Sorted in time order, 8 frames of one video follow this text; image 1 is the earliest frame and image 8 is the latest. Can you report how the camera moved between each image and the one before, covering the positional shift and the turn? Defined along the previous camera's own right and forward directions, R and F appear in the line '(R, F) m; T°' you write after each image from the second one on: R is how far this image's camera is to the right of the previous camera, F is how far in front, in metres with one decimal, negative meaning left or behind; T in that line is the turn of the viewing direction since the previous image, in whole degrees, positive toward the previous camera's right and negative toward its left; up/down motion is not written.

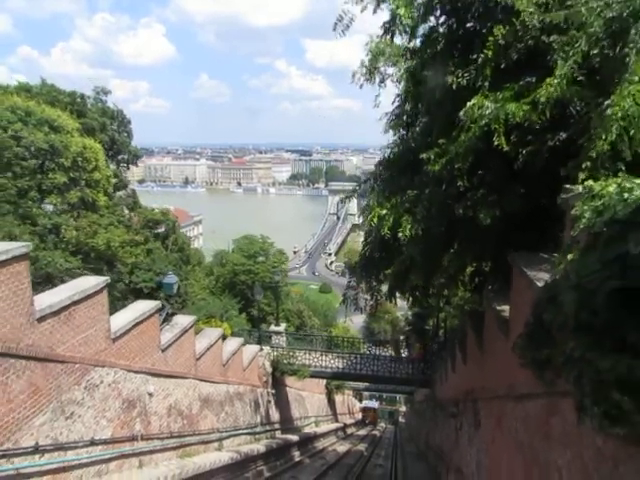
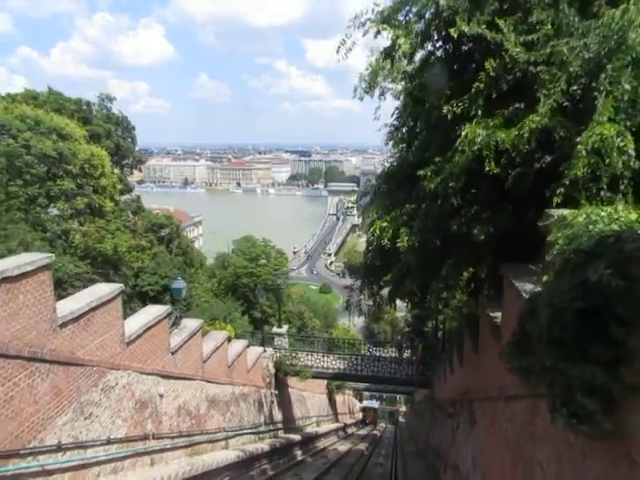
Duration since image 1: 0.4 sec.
(-0.1, -0.4) m; 0°
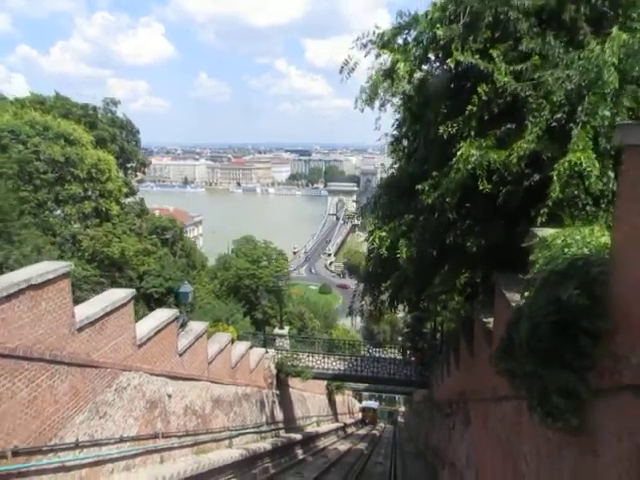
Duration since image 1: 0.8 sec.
(0.0, -0.4) m; 0°
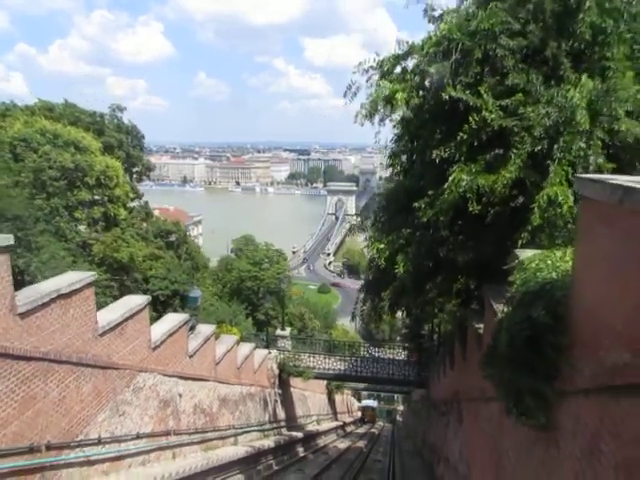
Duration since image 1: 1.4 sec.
(-0.1, -0.6) m; 0°
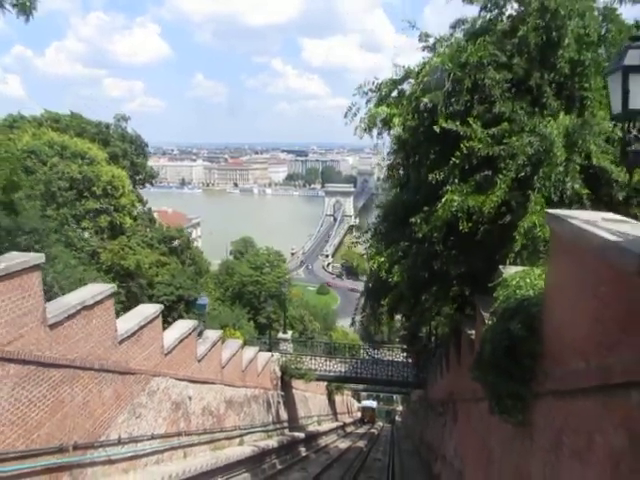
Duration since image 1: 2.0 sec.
(-0.1, -0.5) m; 0°
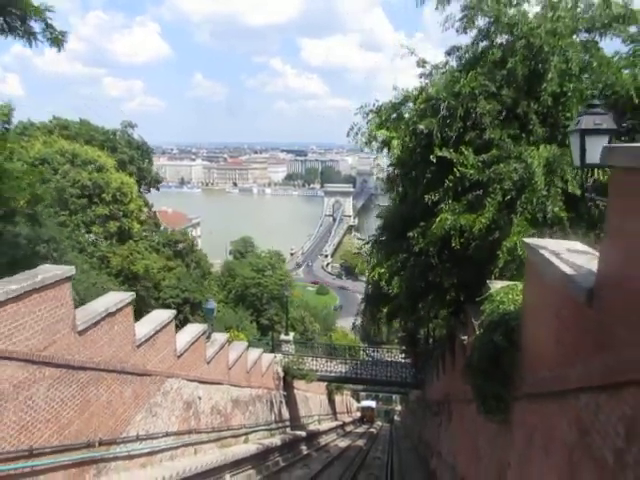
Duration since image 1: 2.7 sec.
(-0.1, -0.6) m; 0°
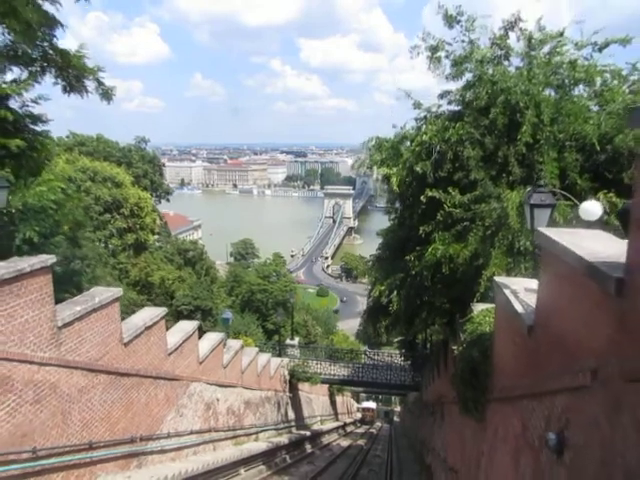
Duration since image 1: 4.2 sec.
(-0.2, -1.2) m; 0°
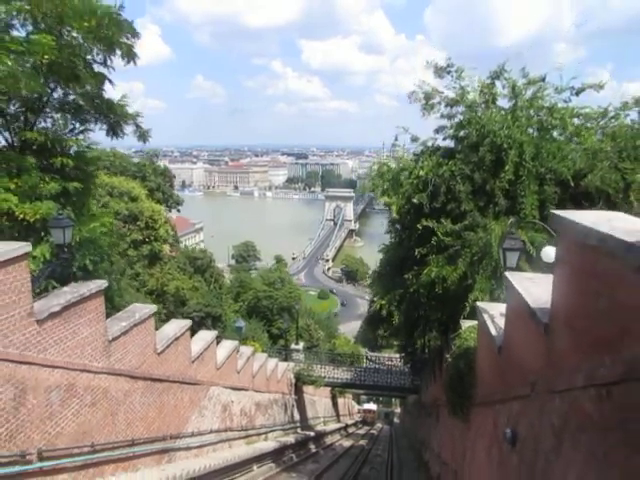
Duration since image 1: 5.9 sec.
(-0.1, -1.2) m; 0°
